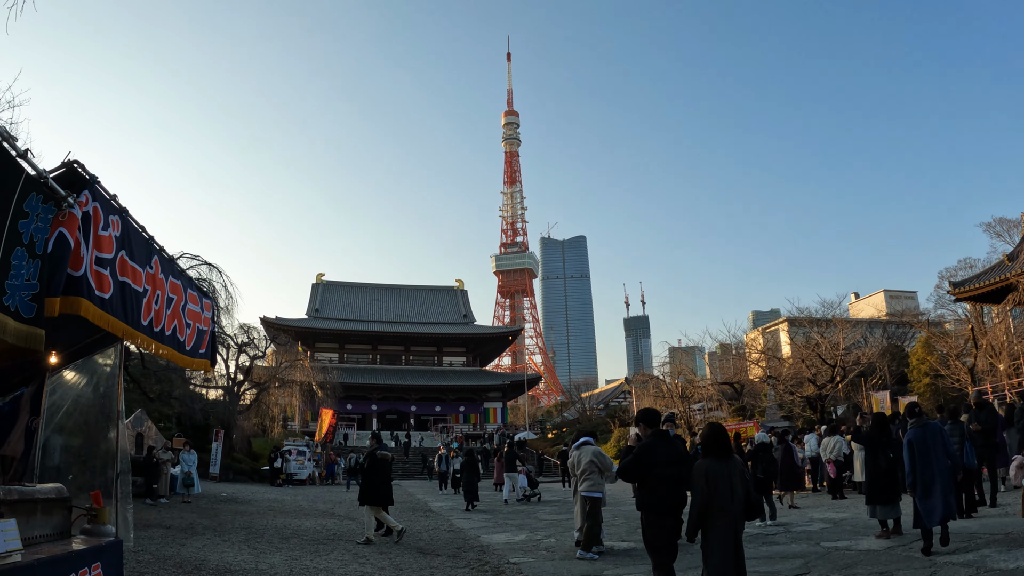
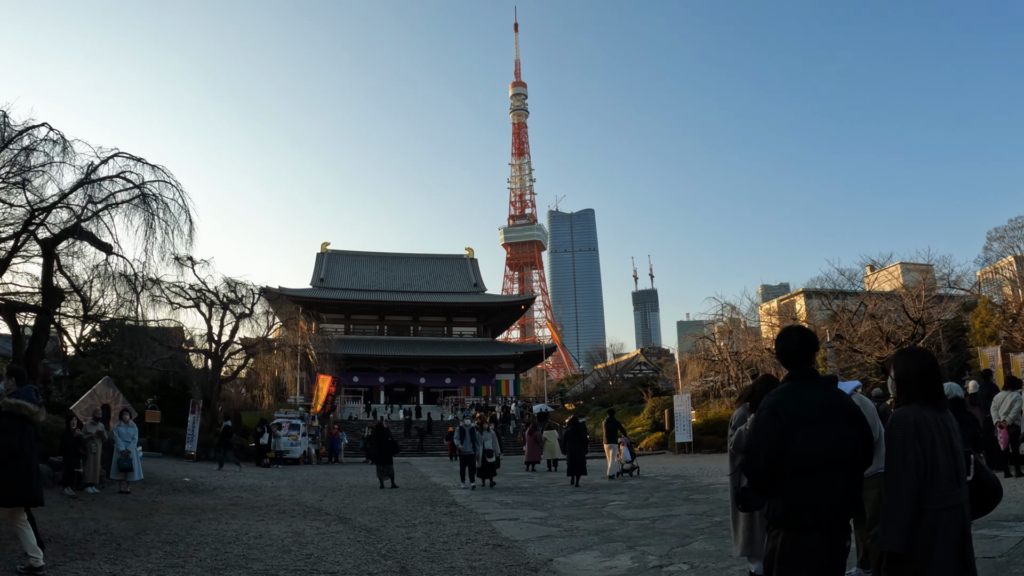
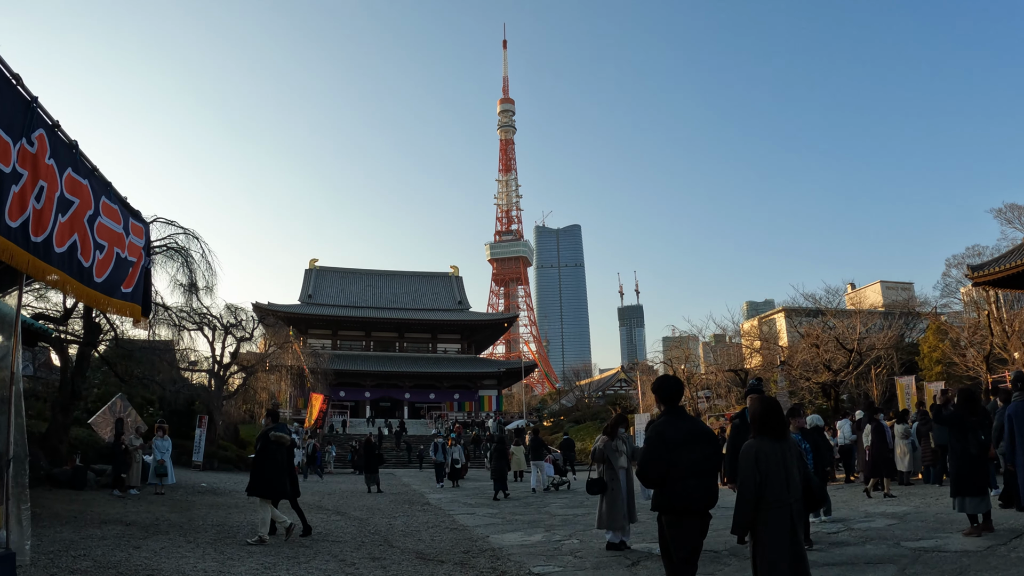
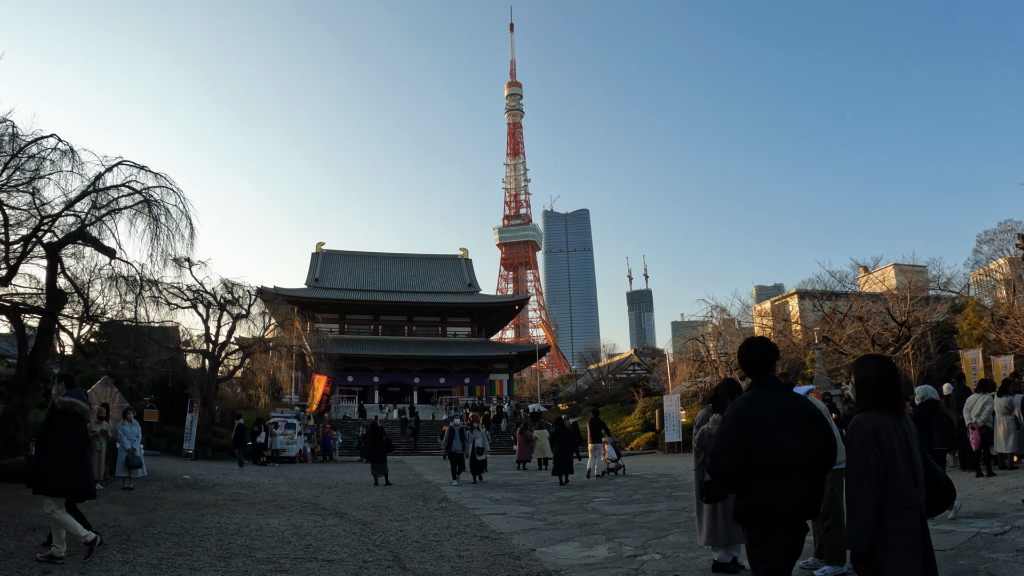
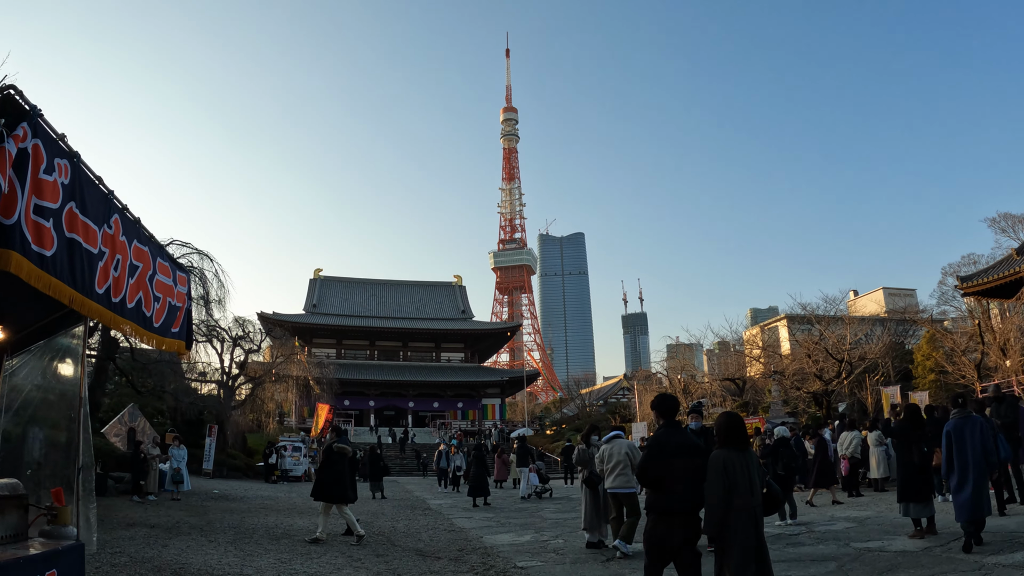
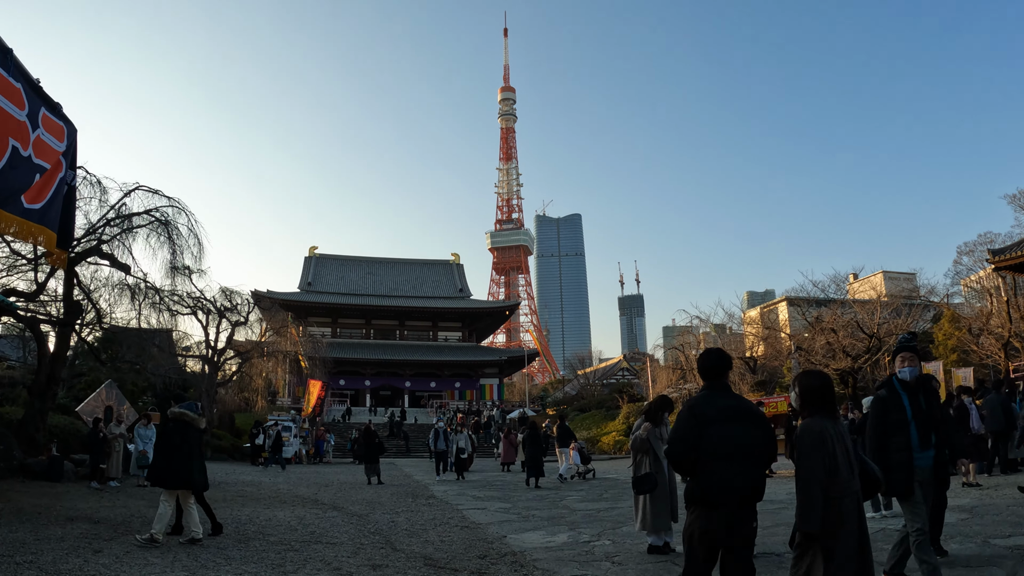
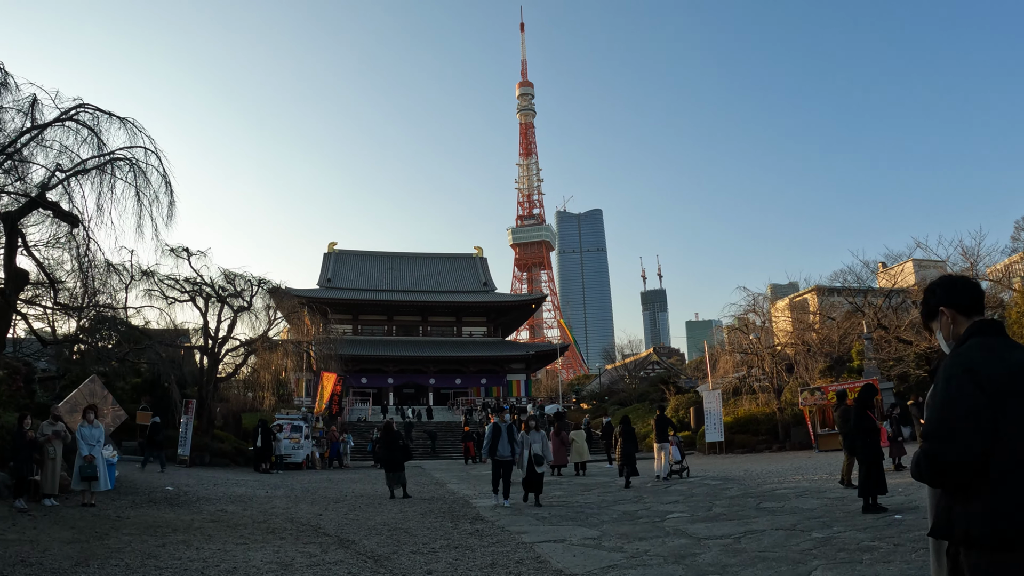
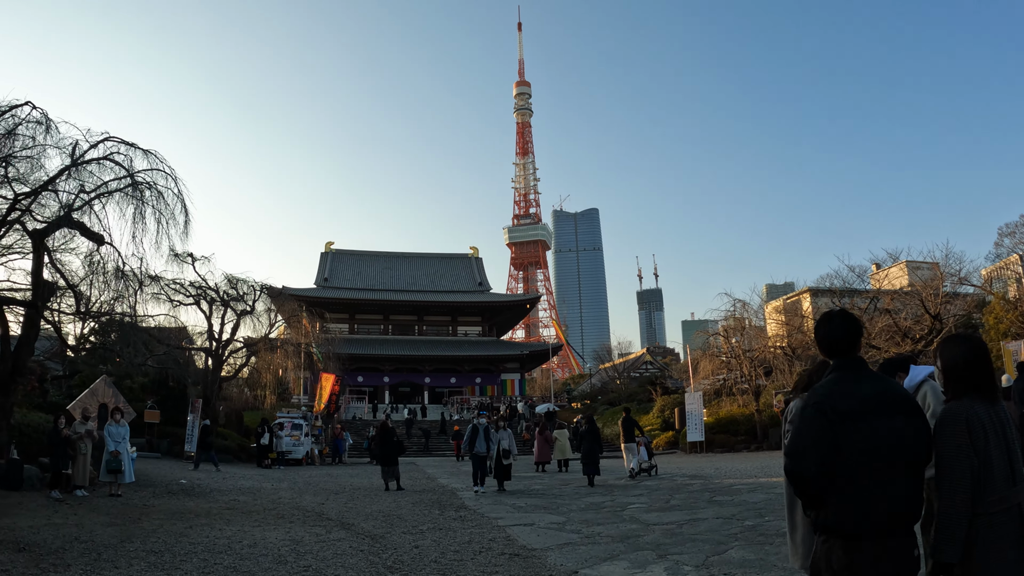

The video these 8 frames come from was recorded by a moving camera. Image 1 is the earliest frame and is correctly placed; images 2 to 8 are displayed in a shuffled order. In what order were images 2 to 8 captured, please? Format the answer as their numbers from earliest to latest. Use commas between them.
5, 3, 6, 4, 2, 8, 7
